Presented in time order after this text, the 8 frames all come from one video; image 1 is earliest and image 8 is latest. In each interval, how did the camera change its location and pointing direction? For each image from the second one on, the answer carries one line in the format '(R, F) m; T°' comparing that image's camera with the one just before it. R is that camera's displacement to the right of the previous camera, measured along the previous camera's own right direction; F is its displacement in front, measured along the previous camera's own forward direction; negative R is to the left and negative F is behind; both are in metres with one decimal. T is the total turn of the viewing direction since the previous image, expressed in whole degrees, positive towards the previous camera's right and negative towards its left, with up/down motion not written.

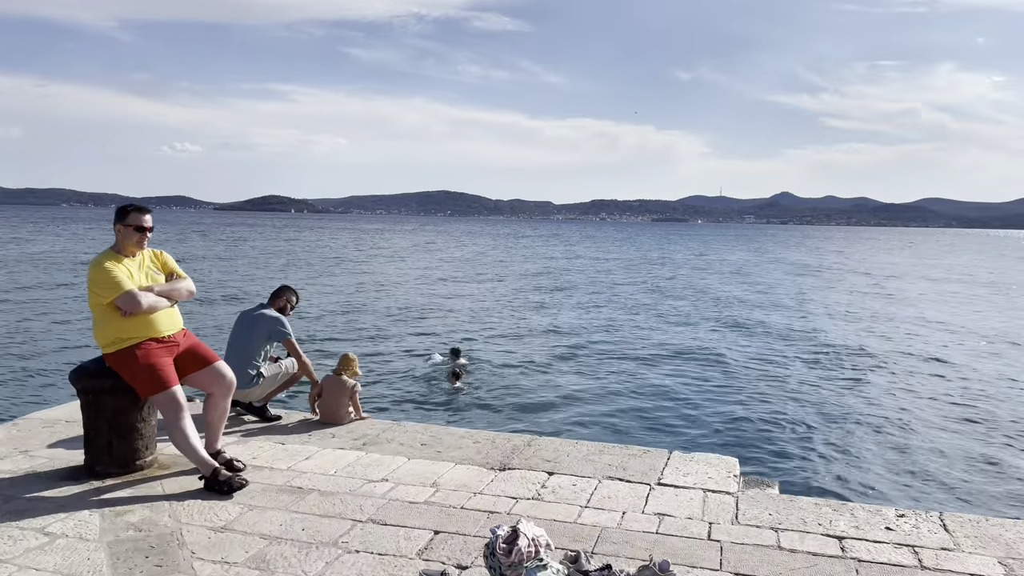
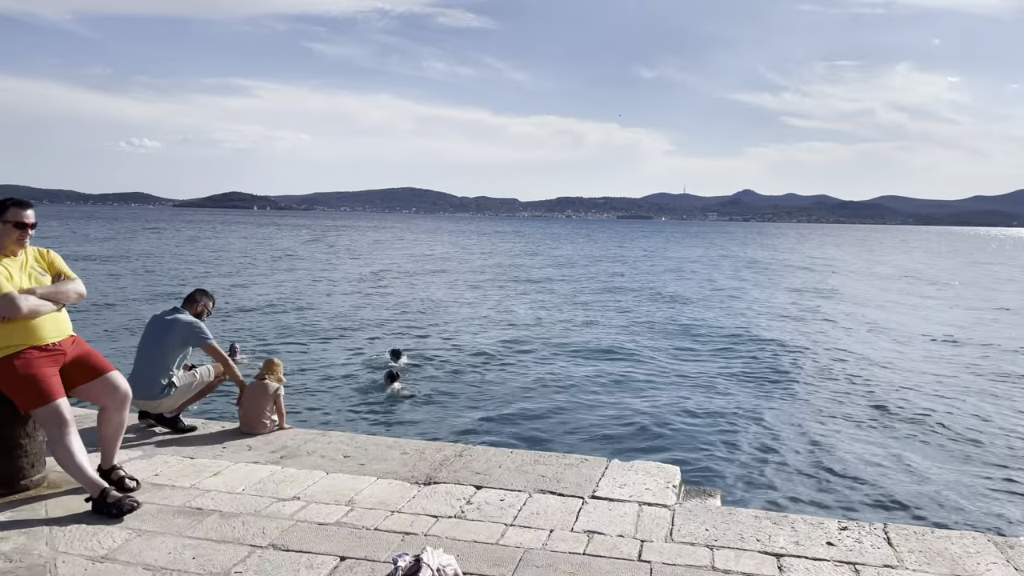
(+0.3, +0.3) m; +2°
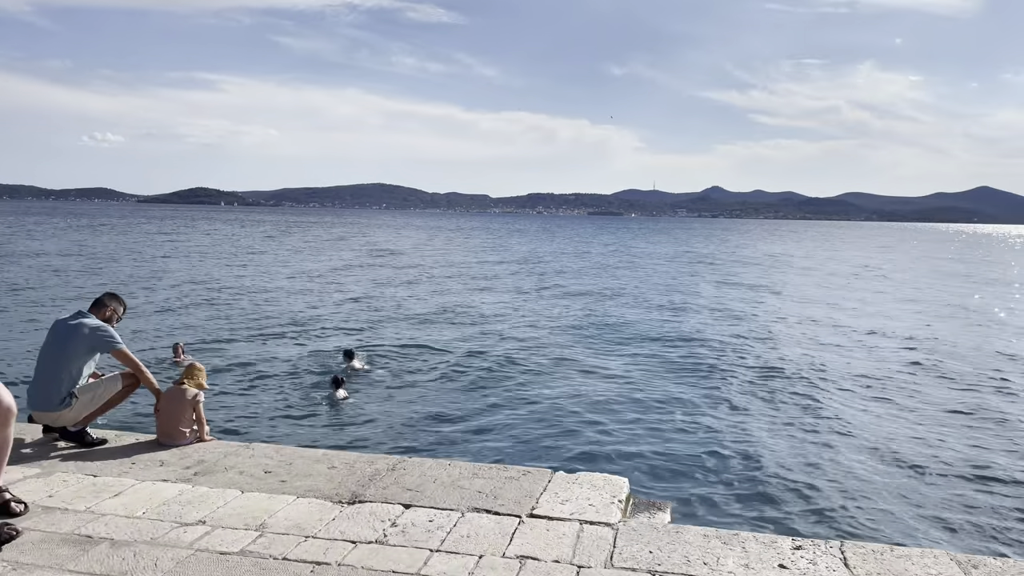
(+0.2, +0.4) m; +2°
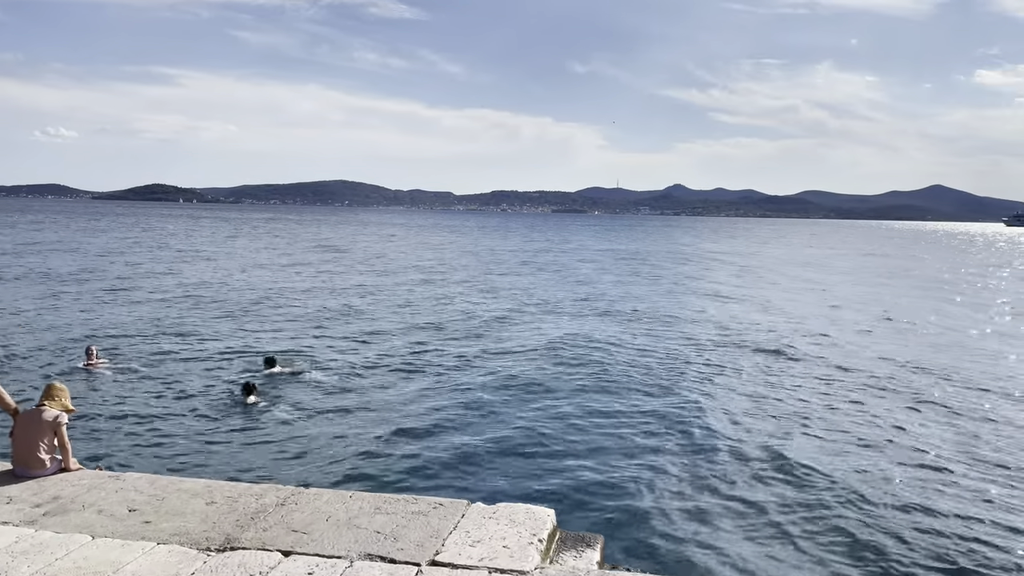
(+0.3, +0.6) m; +3°
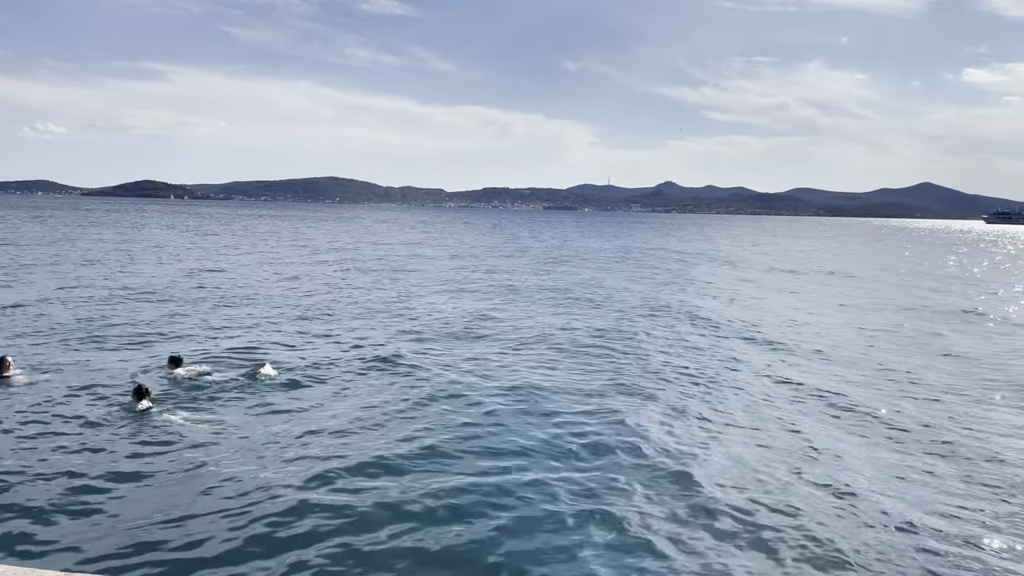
(+0.2, +0.1) m; +1°
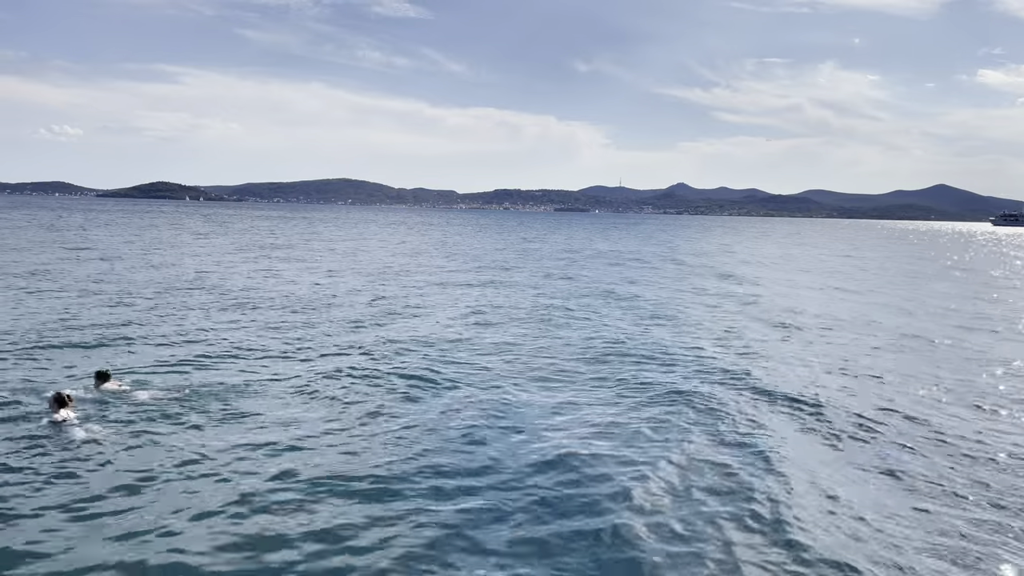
(+0.2, -0.3) m; -1°
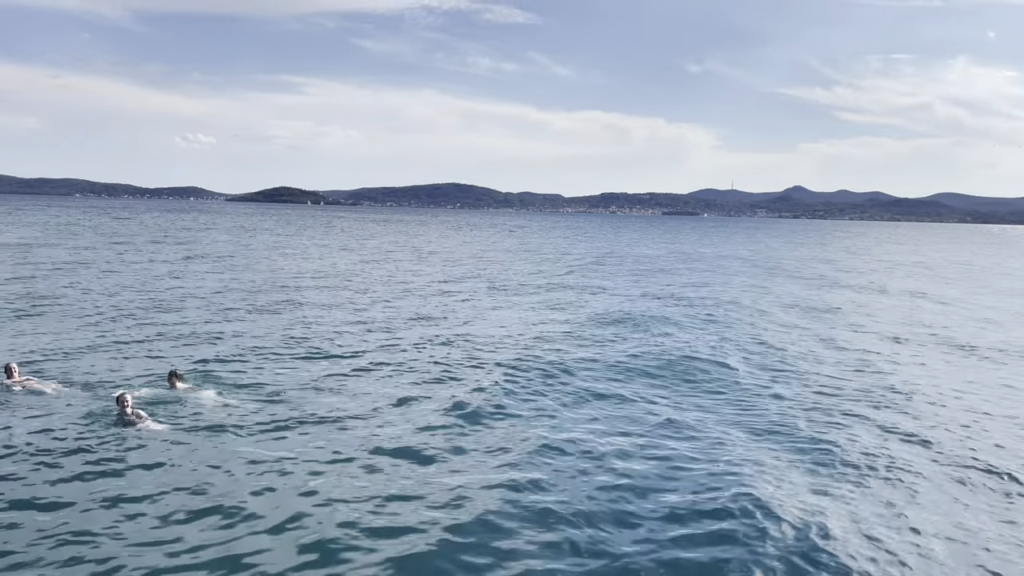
(+1.0, -1.1) m; -8°
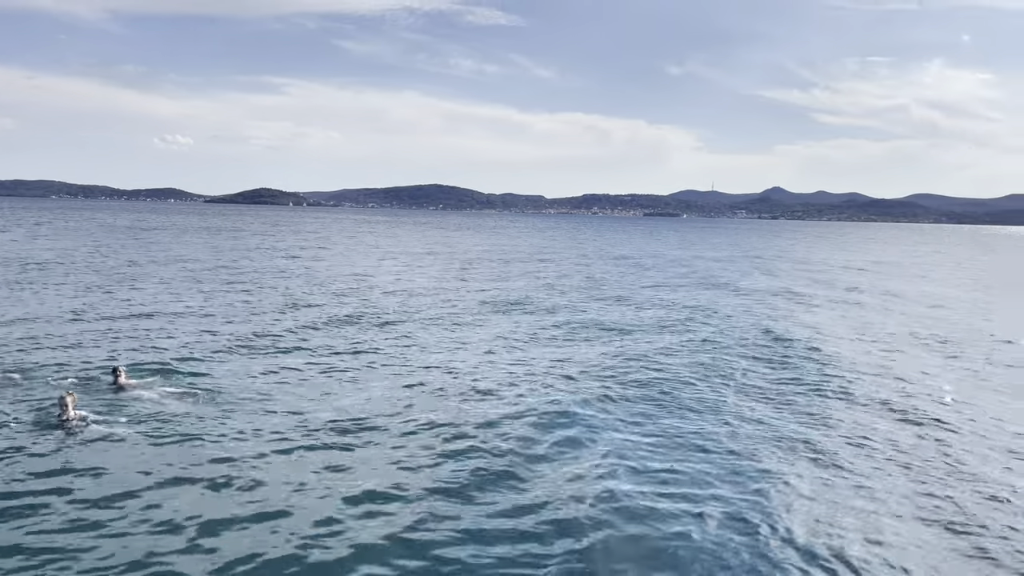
(+0.3, -0.5) m; +1°
